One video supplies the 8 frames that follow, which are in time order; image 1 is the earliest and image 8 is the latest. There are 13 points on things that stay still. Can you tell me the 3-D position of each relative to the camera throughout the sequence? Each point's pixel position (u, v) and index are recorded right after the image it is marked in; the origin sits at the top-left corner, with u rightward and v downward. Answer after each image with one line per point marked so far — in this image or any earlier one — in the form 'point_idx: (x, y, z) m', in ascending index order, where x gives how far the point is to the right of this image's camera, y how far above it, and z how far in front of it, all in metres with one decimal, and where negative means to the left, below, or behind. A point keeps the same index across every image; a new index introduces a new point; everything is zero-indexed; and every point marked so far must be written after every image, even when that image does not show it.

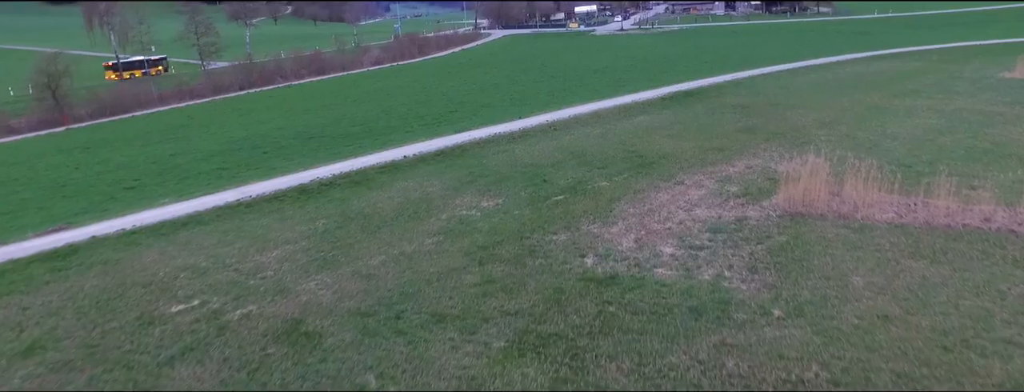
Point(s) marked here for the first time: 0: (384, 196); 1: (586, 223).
0: (-2.2, 0.0, +14.2) m
1: (+1.0, -0.4, +11.3) m
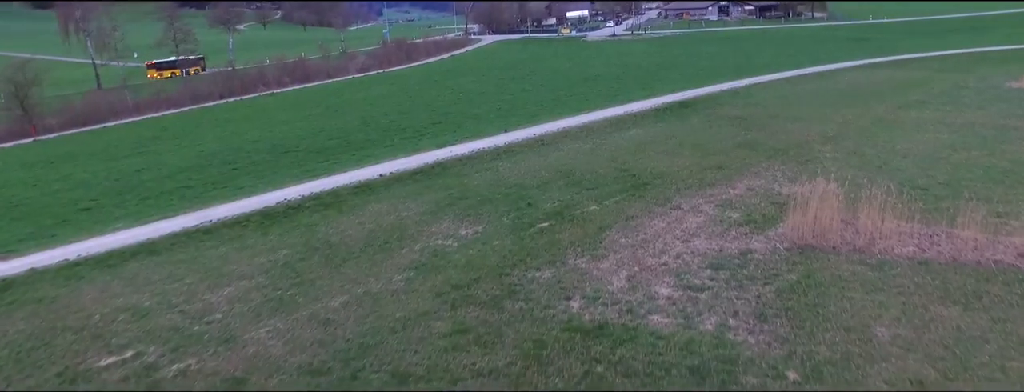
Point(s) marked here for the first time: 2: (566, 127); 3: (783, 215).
0: (-2.5, -0.4, +13.0) m
1: (+0.8, -0.8, +10.1) m
2: (+1.3, +1.7, +19.7) m
3: (+3.8, -0.3, +11.2) m
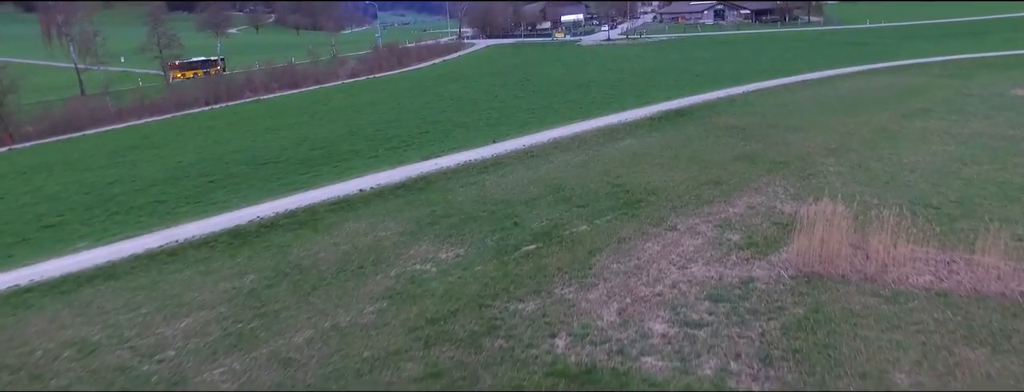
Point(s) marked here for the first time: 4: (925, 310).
0: (-2.8, -0.7, +12.2) m
1: (+0.6, -1.0, +9.3) m
2: (+1.0, +1.4, +18.9) m
3: (+3.5, -0.5, +10.4) m
4: (+4.1, -1.1, +7.9) m
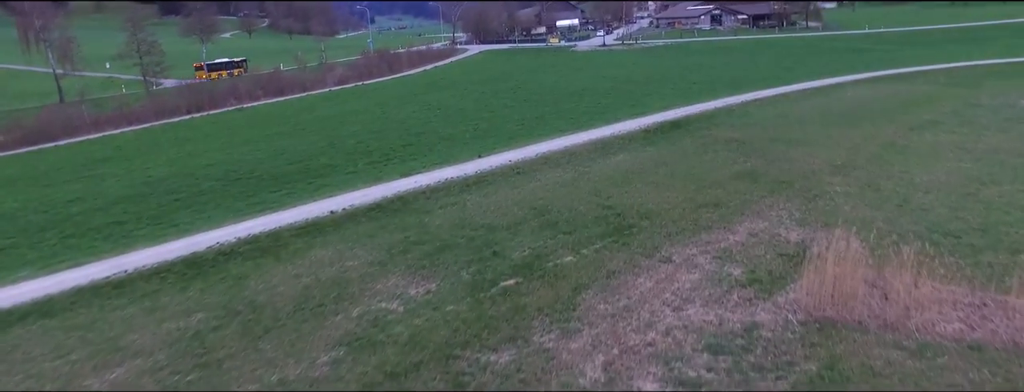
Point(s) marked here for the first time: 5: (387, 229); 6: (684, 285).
0: (-3.0, -1.1, +11.1) m
1: (+0.3, -1.4, +8.3) m
2: (+0.7, +1.0, +17.8) m
3: (+3.3, -0.9, +9.3) m
4: (+3.8, -1.5, +6.9) m
5: (-2.0, -0.5, +12.9) m
6: (+2.0, -1.0, +9.3) m
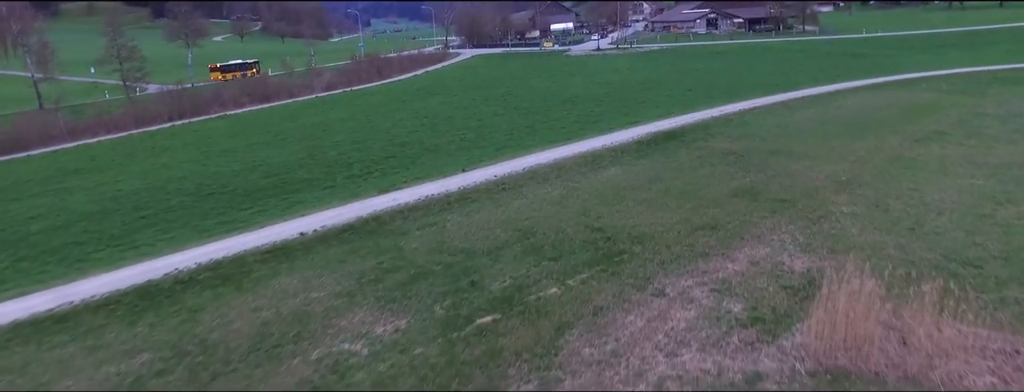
0: (-3.3, -1.4, +10.2) m
1: (0.0, -1.7, +7.3) m
2: (+0.4, +0.7, +16.9) m
3: (+3.0, -1.2, +8.4) m
4: (+3.6, -1.8, +6.0) m
5: (-2.3, -0.9, +12.0) m
6: (+1.7, -1.3, +8.4) m
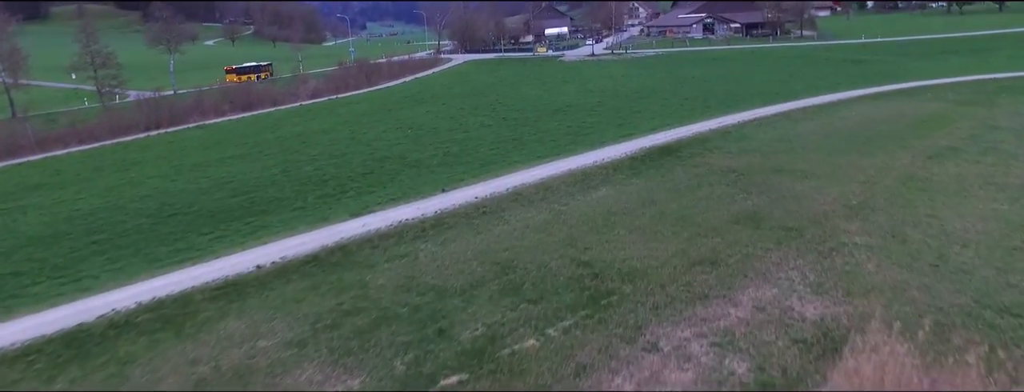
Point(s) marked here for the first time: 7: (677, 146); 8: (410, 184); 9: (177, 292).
0: (-3.6, -1.8, +9.0) m
1: (-0.3, -2.1, +6.1) m
2: (+0.1, +0.2, +15.7) m
3: (+2.7, -1.6, +7.2) m
4: (+3.3, -2.1, +4.8) m
5: (-2.6, -1.3, +10.8) m
6: (+1.4, -1.7, +7.2) m
7: (+3.8, +1.1, +18.8) m
8: (-2.2, +0.3, +17.2) m
9: (-4.5, -1.3, +11.0) m
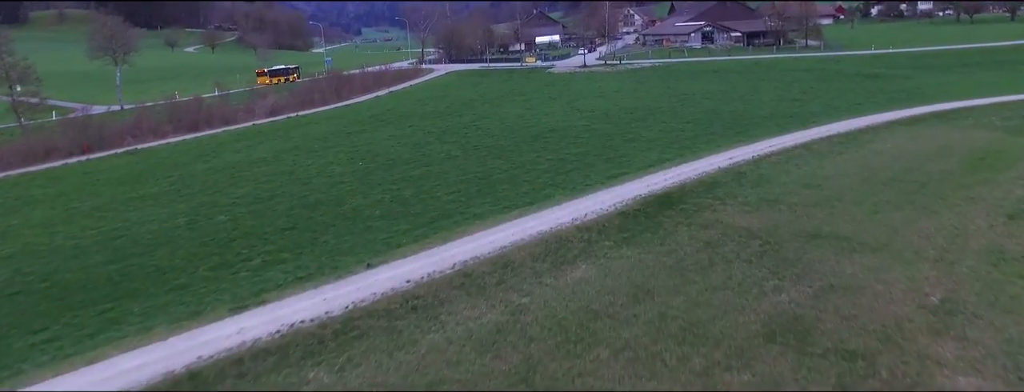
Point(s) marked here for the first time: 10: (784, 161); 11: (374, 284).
0: (-4.3, -2.9, +5.0) m
1: (-1.0, -3.1, +2.2) m
2: (-0.6, -0.9, +11.8) m
3: (+2.0, -2.6, +3.3) m
4: (+2.6, -3.2, +0.8) m
5: (-3.3, -2.3, +6.8) m
6: (+0.7, -2.8, +3.2) m
7: (+3.1, 0.0, +14.8) m
8: (-2.9, -0.9, +13.3) m
9: (-5.2, -2.4, +7.0) m
10: (+6.0, +0.8, +17.8) m
11: (-1.9, -1.2, +10.8) m
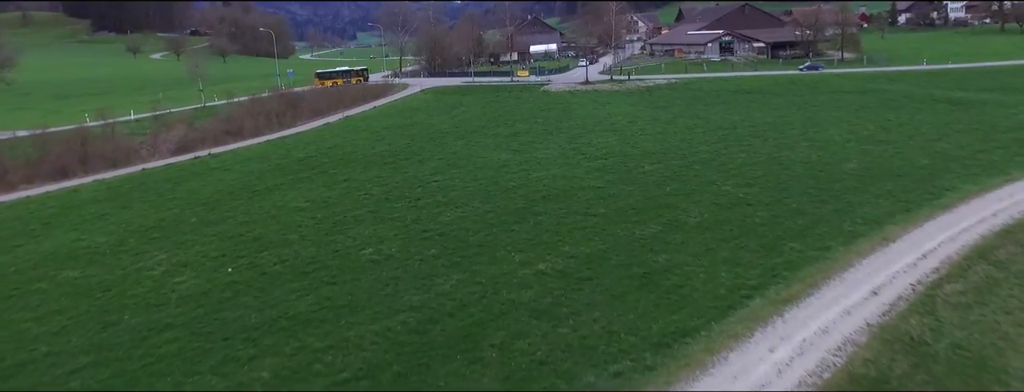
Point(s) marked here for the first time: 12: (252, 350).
0: (-4.8, -4.8, -3.5) m
1: (-1.4, -5.1, -6.3) m
2: (-1.1, -2.9, +3.4) m
3: (+1.6, -4.6, -5.1) m
4: (+2.2, -5.2, -7.6) m
5: (-3.7, -4.3, -1.6) m
6: (+0.3, -4.7, -5.2) m
7: (+2.6, -2.0, +6.4) m
8: (-3.4, -2.9, +4.8) m
9: (-5.7, -4.3, -1.5) m
10: (+5.5, -1.3, +9.5) m
11: (-2.3, -3.2, +2.4) m
12: (-3.1, -1.8, +9.5) m
